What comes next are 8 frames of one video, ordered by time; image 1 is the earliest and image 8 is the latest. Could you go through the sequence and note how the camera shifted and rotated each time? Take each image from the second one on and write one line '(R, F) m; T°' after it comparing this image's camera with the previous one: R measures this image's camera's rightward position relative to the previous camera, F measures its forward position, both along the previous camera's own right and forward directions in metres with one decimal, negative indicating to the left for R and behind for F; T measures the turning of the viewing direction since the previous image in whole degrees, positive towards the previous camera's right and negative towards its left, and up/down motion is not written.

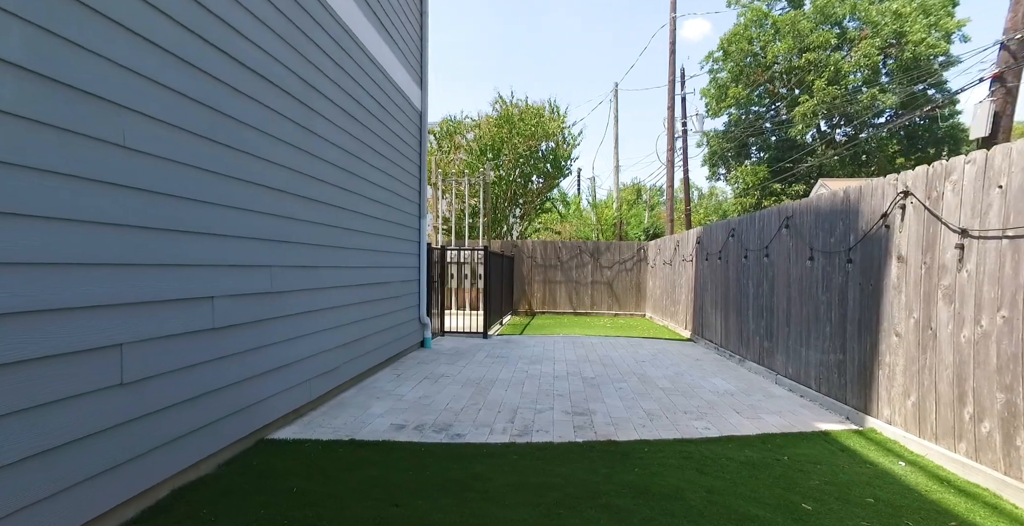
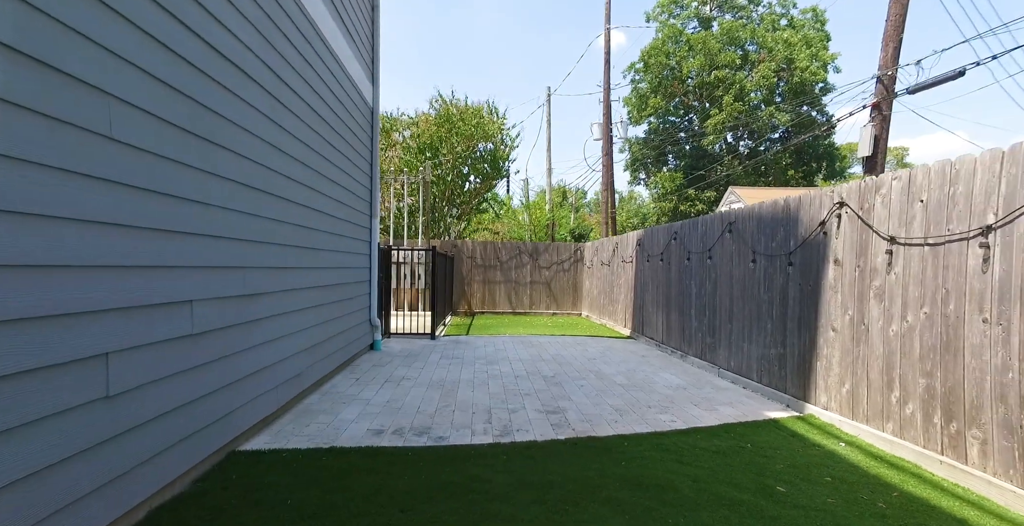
(-0.4, 0.0) m; +9°
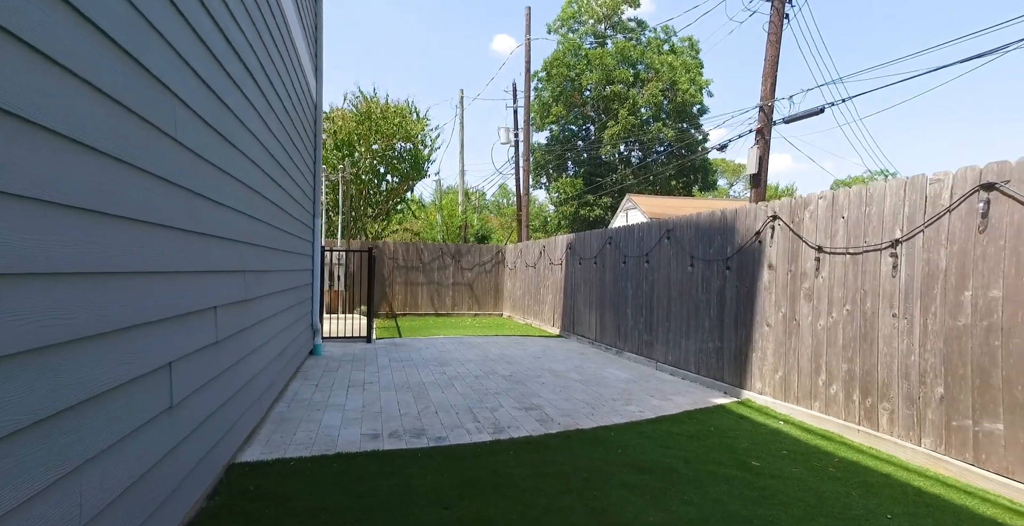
(-0.7, -0.1) m; +12°
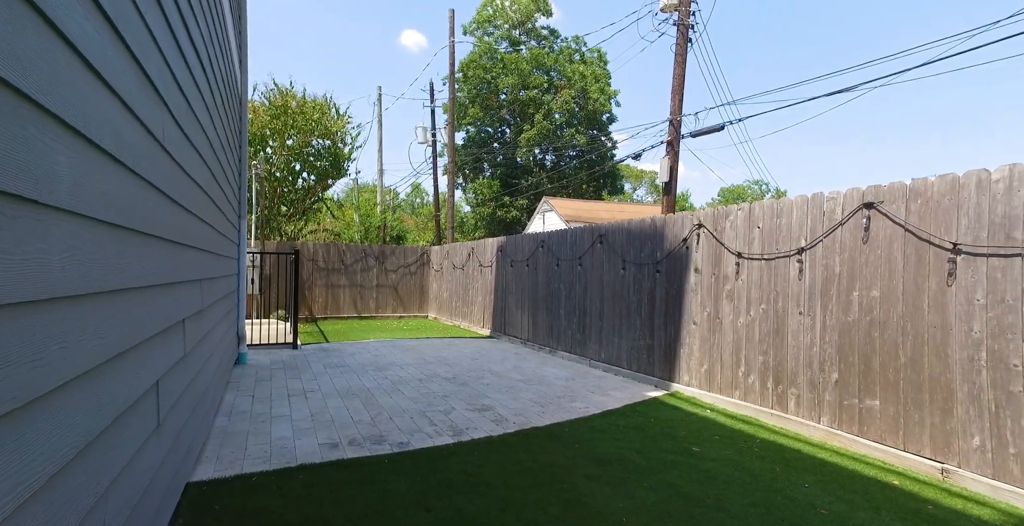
(-0.4, -0.1) m; +10°
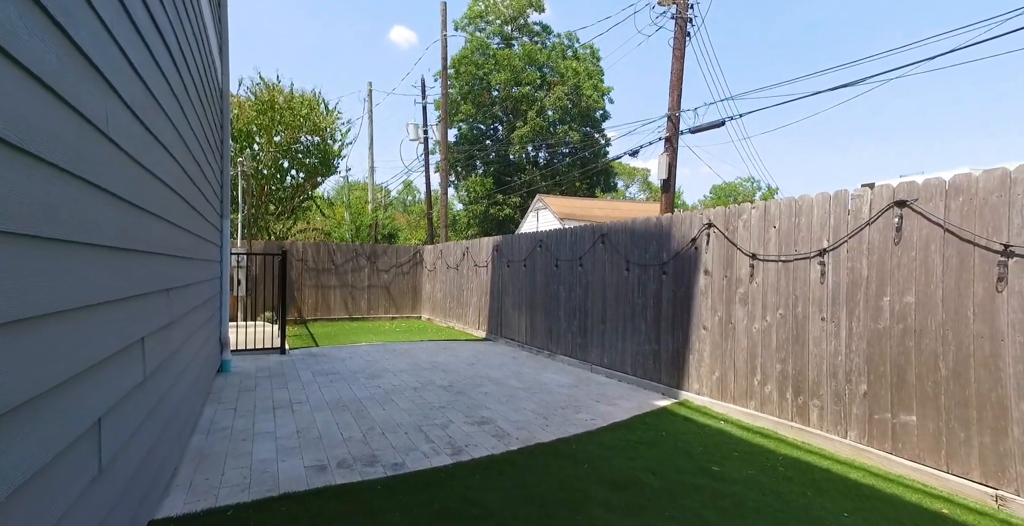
(-0.1, +0.3) m; +1°
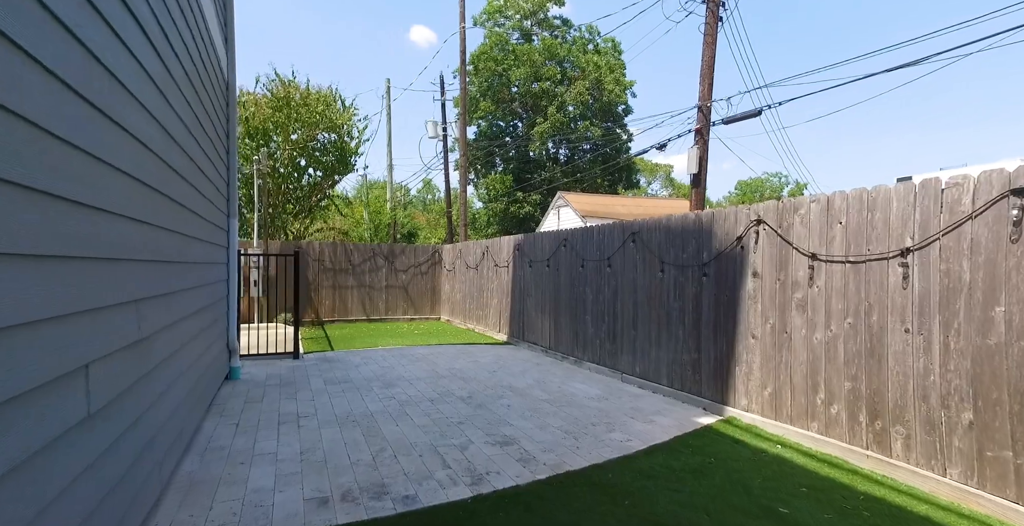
(0.0, +0.4) m; -2°
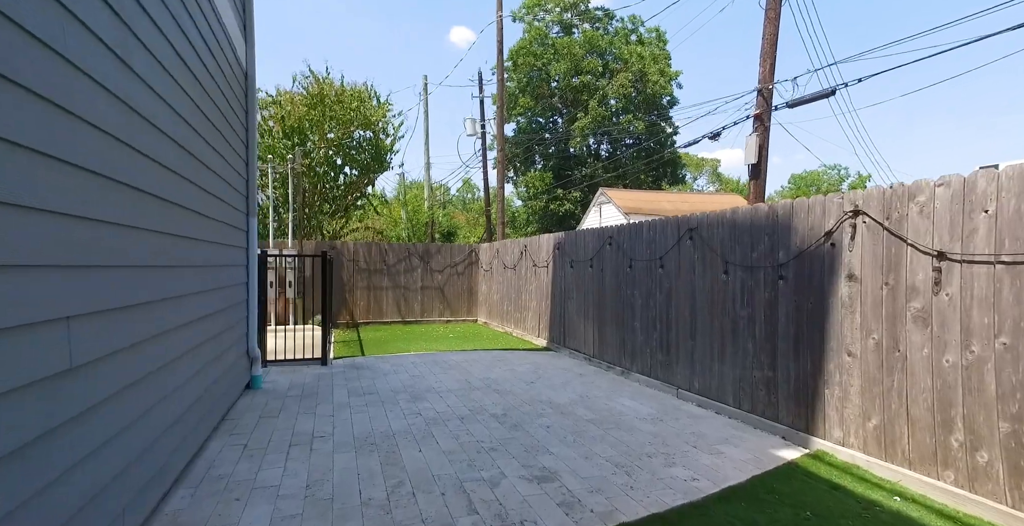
(0.0, +0.6) m; -5°
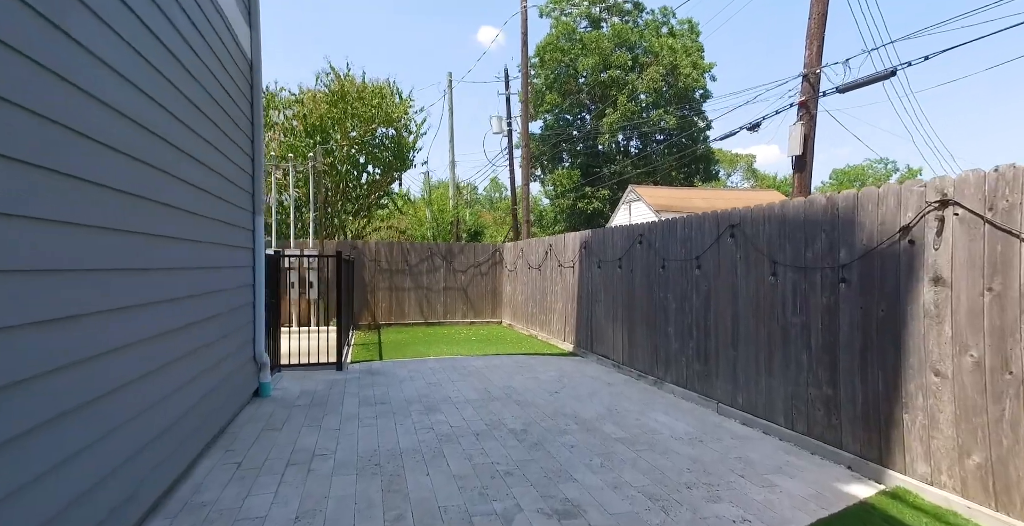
(+0.1, +0.4) m; -3°
